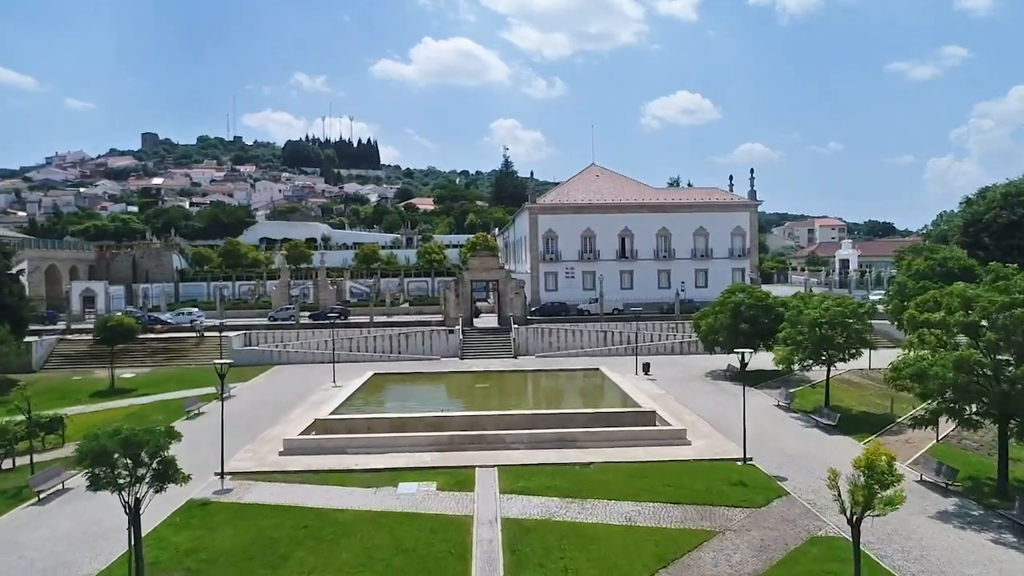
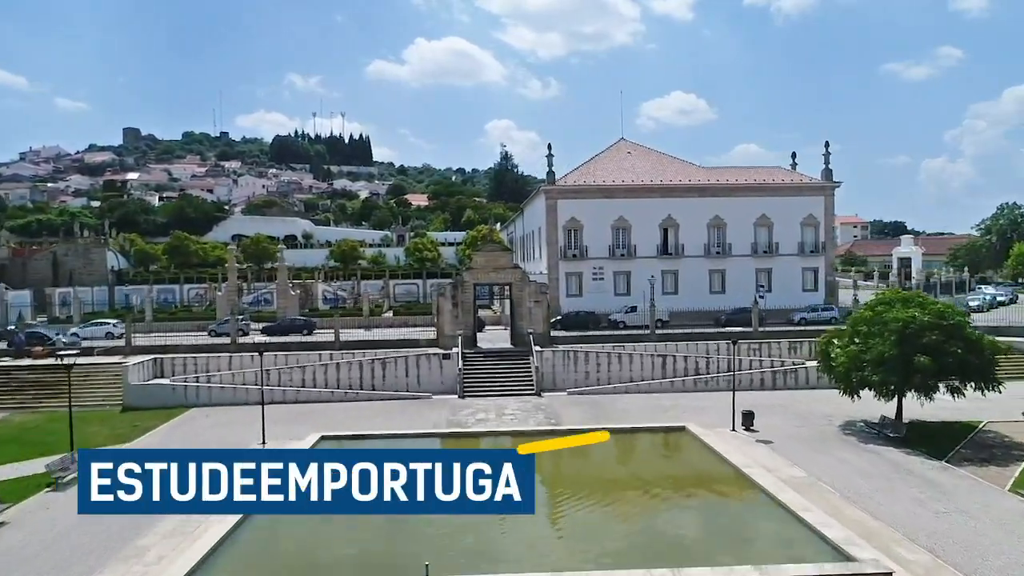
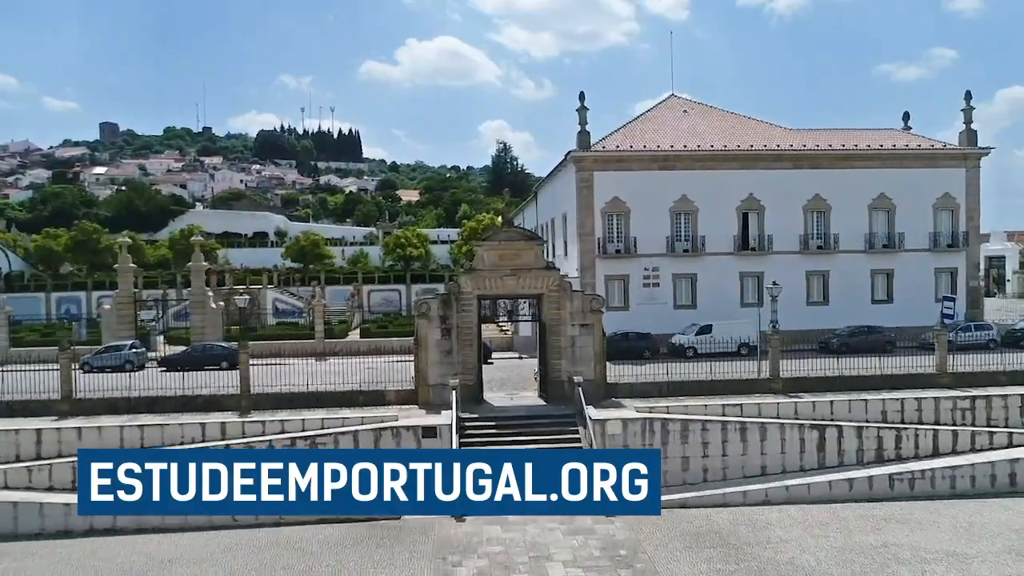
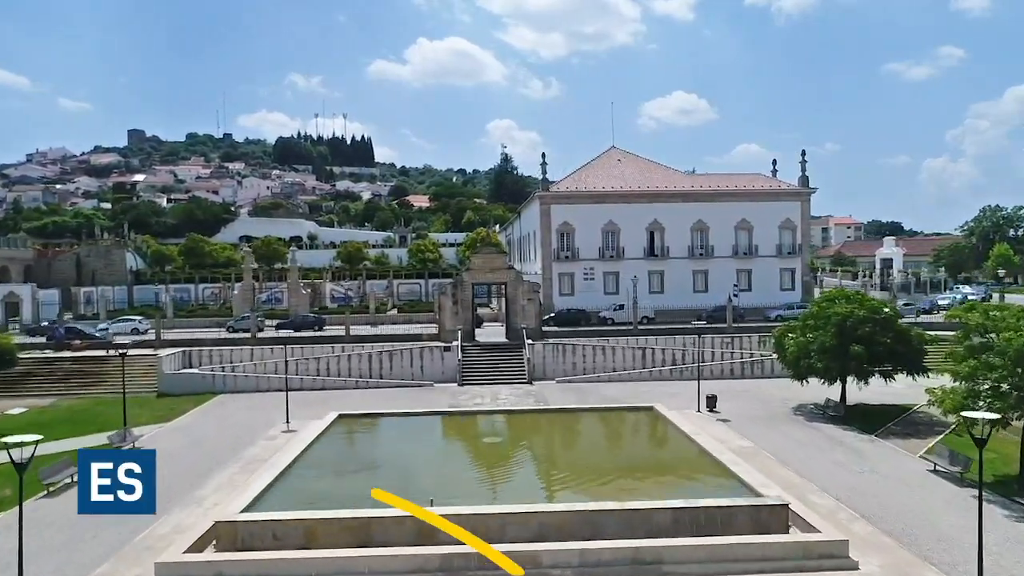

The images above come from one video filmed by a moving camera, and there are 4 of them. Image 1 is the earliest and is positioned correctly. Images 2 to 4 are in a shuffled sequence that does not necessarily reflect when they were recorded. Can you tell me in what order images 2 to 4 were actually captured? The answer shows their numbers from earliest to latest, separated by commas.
4, 2, 3
